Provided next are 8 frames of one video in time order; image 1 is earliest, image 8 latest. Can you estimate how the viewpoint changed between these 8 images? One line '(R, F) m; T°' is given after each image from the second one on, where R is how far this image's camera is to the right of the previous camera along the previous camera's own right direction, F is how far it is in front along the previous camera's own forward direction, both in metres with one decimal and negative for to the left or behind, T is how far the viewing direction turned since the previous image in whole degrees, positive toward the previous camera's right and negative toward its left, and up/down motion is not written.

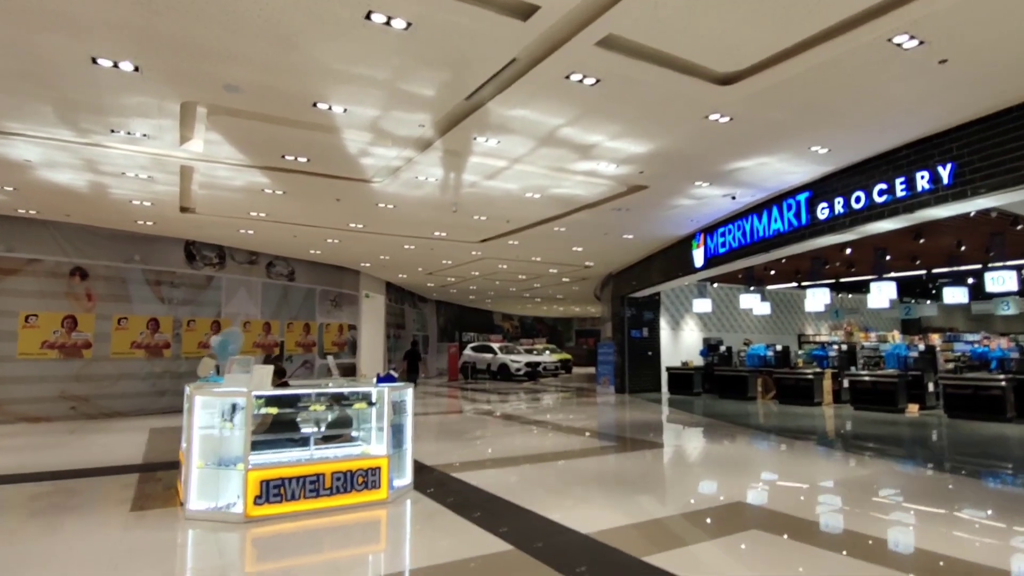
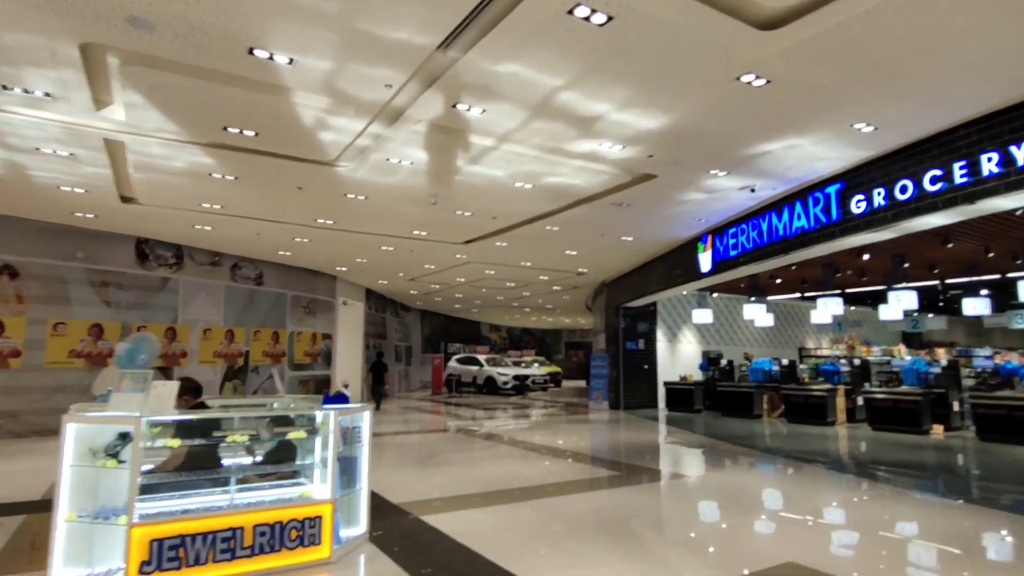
(0.0, +0.9) m; +1°
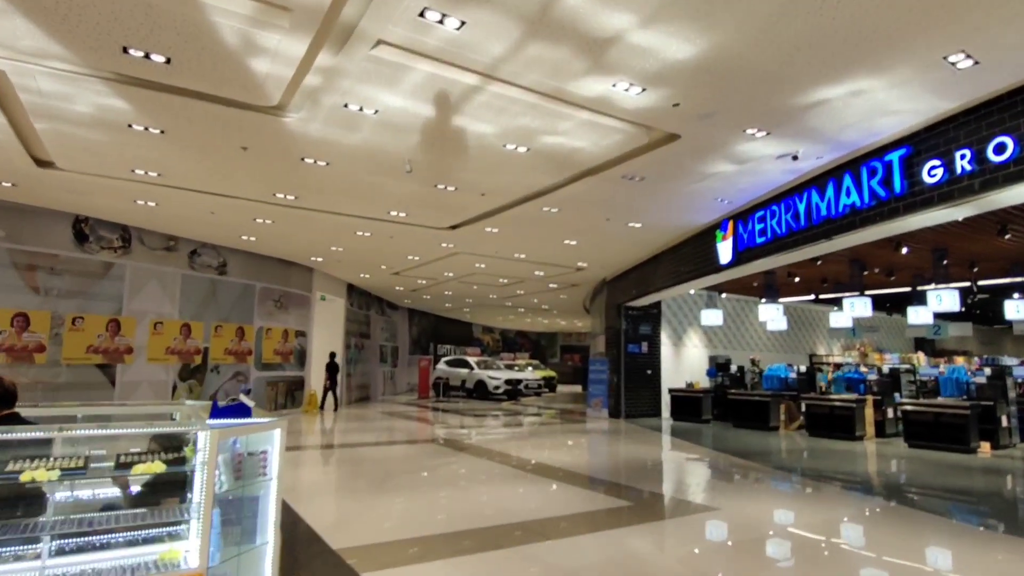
(+0.1, +1.1) m; 0°
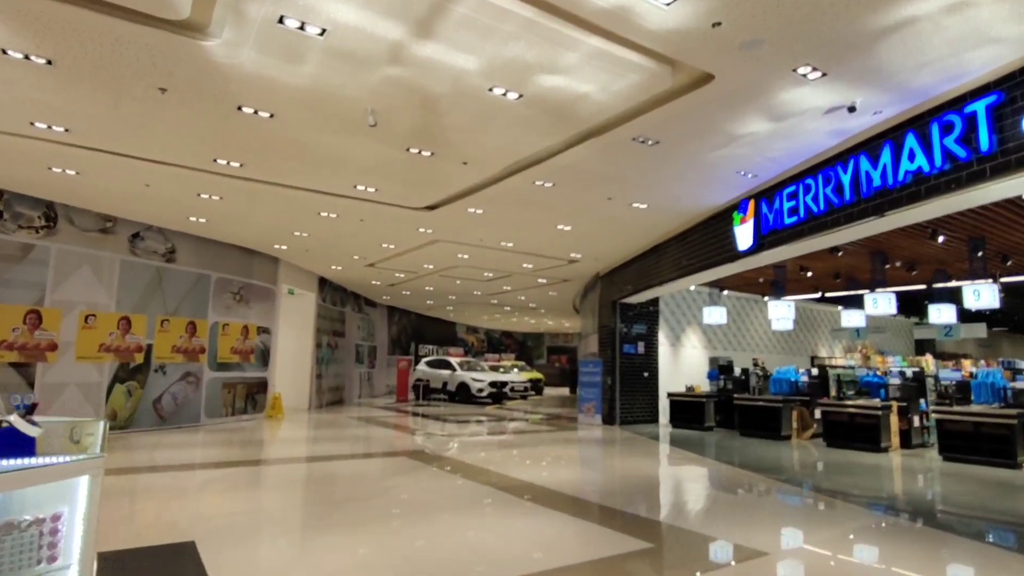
(0.0, +1.0) m; +1°
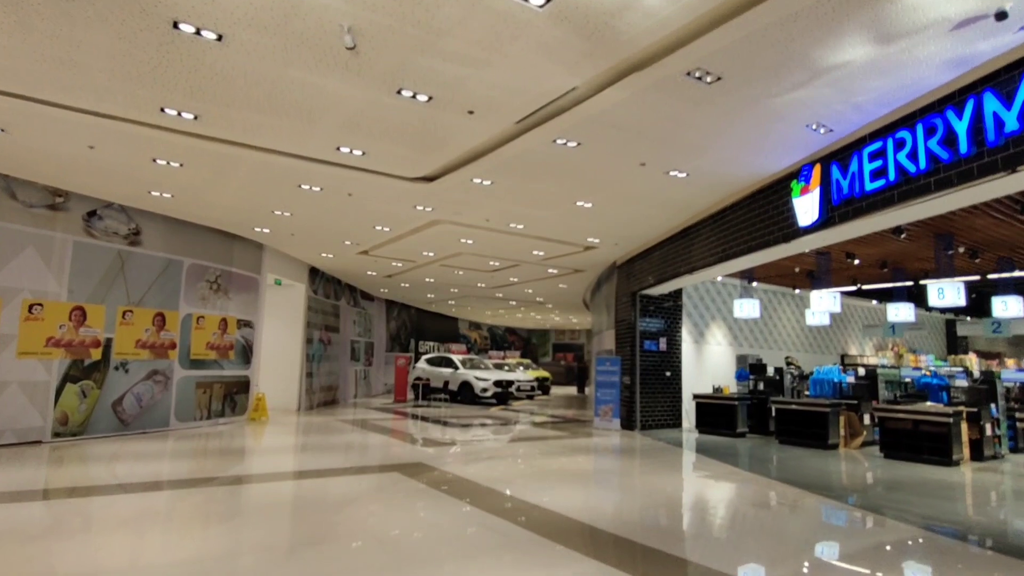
(-0.1, +1.1) m; 0°
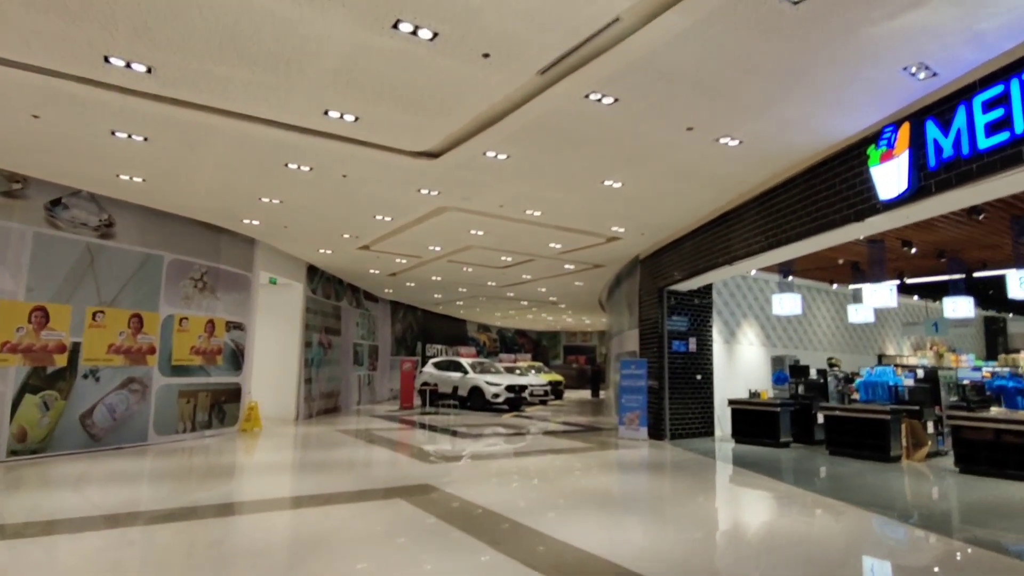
(-0.1, +0.9) m; -1°
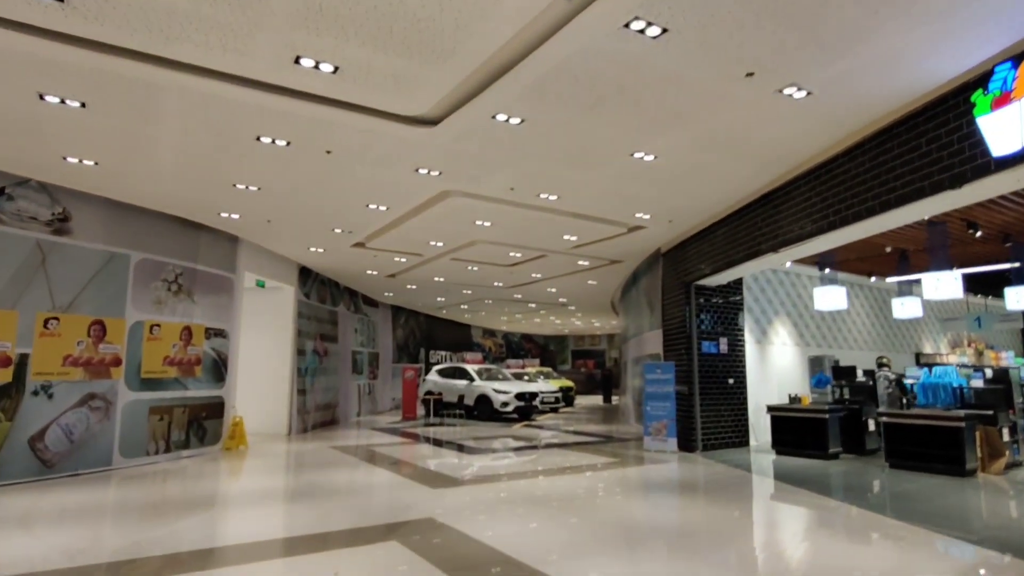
(-0.1, +0.9) m; 0°
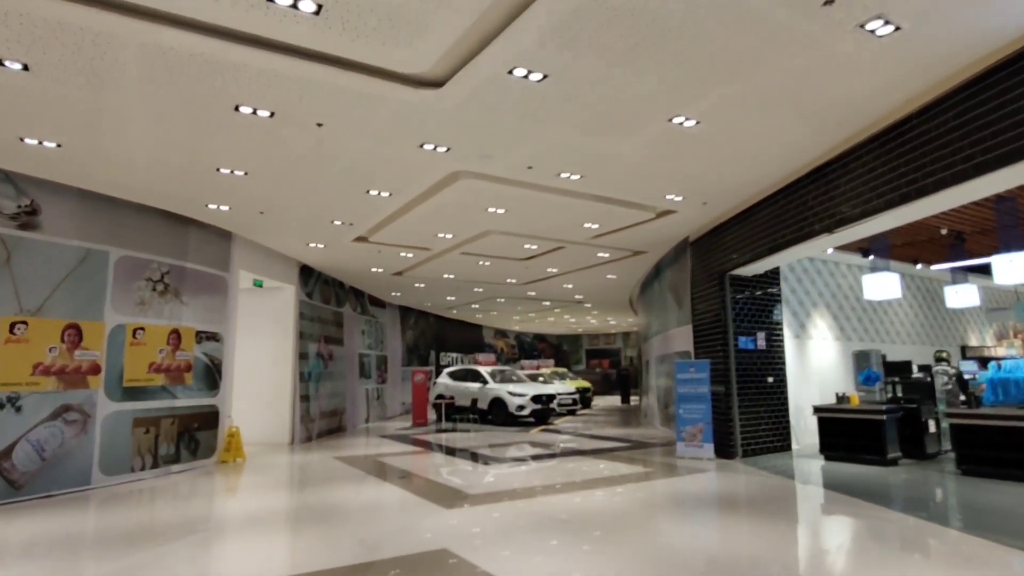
(-0.1, +0.7) m; -1°
